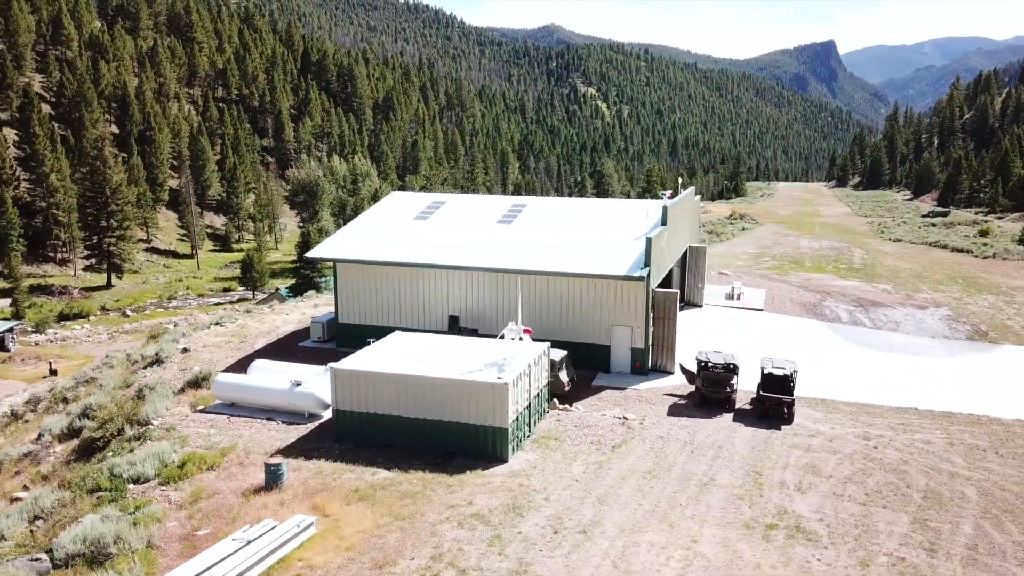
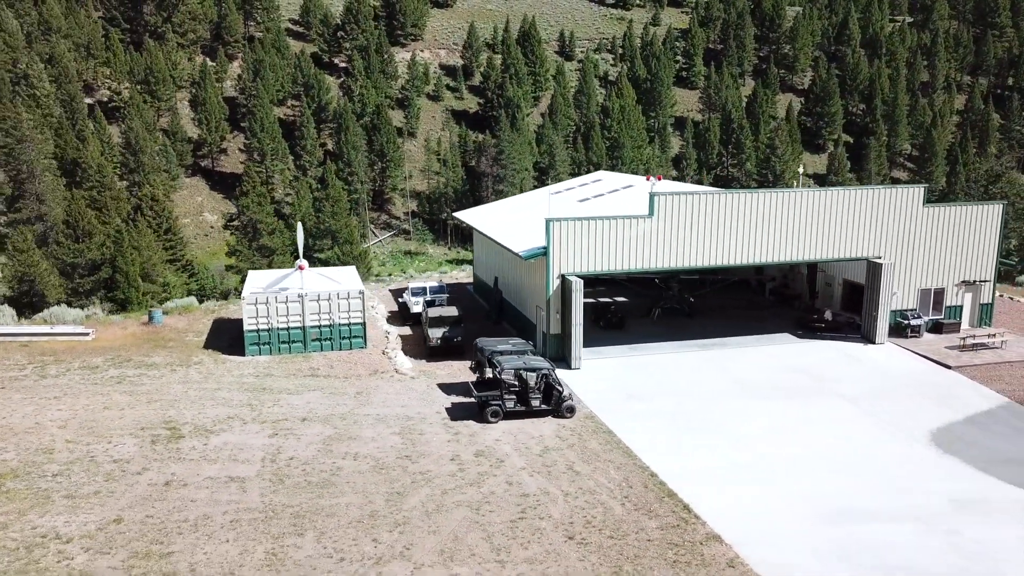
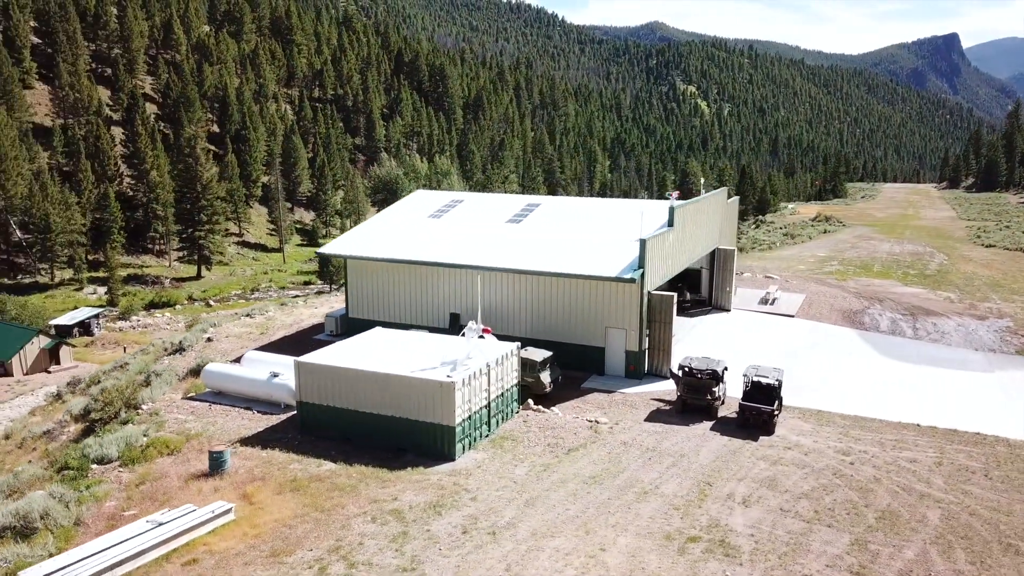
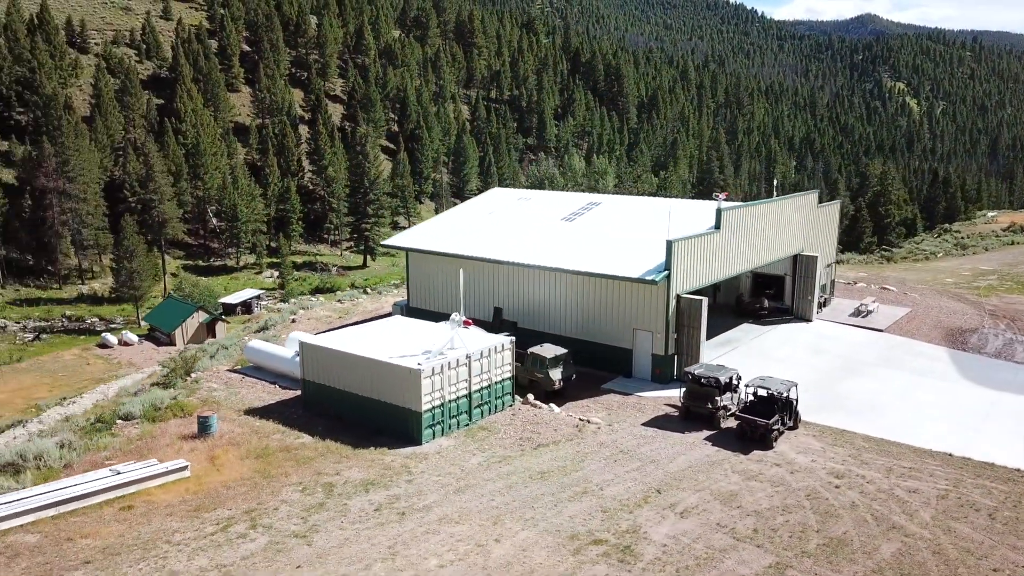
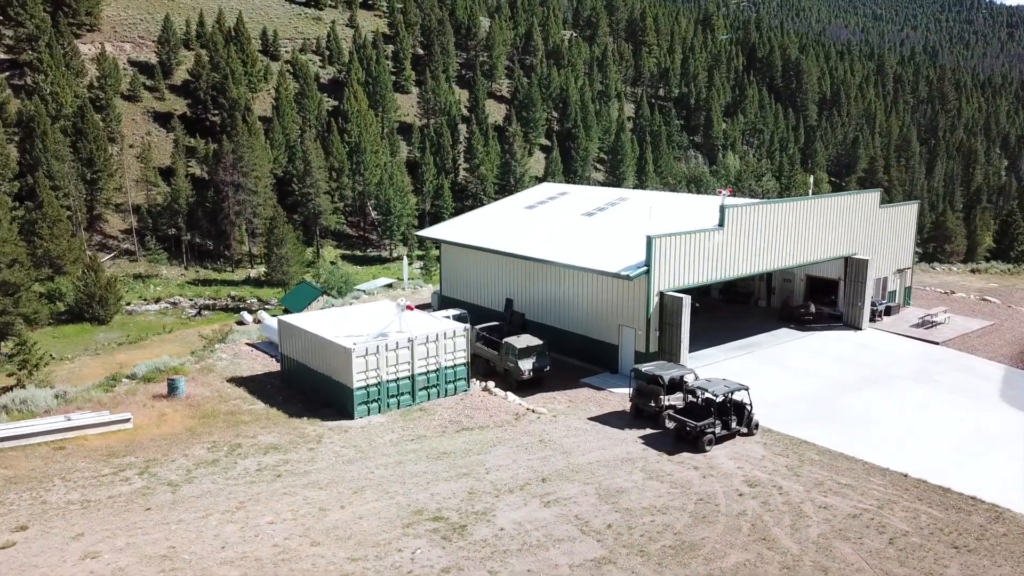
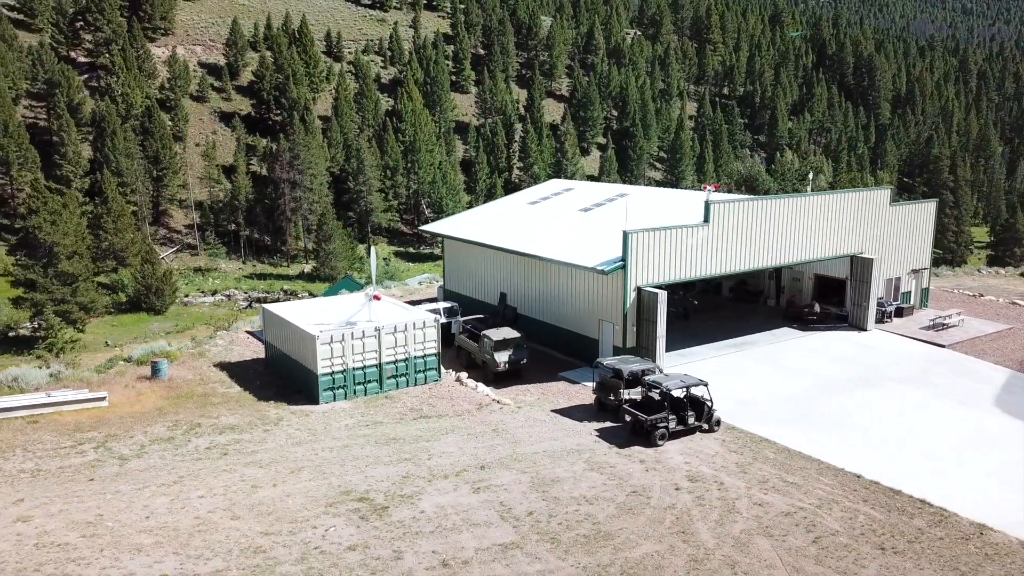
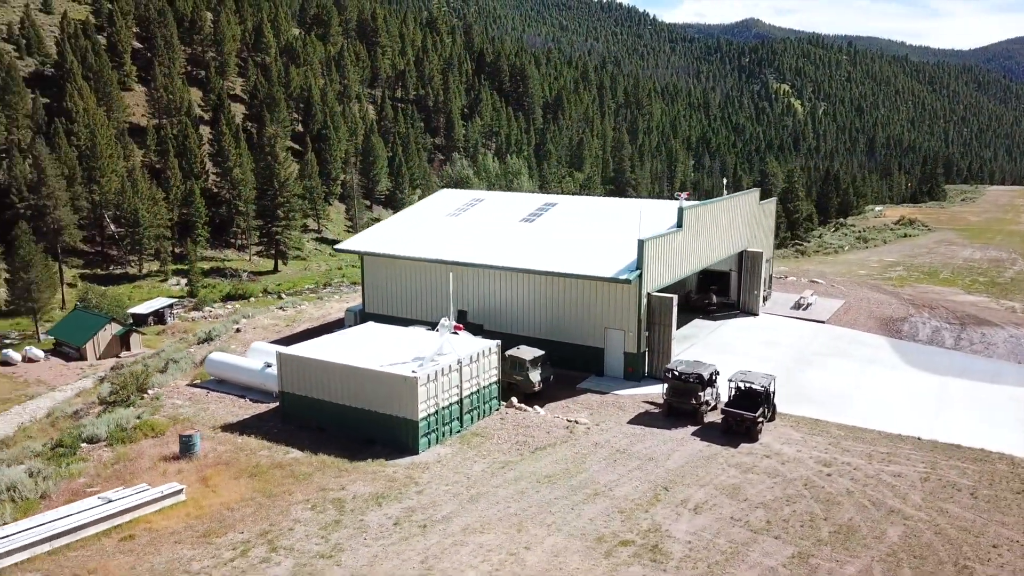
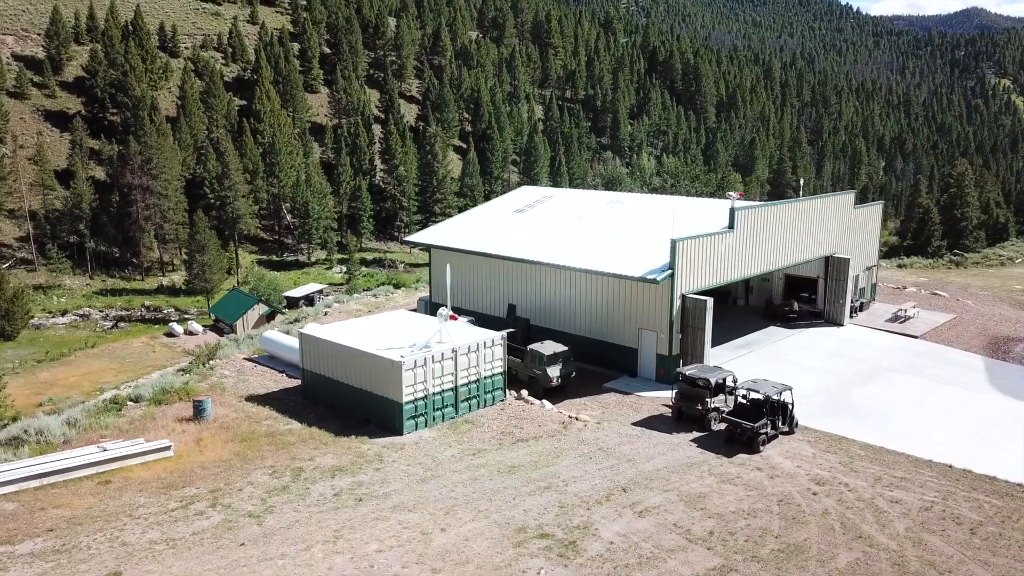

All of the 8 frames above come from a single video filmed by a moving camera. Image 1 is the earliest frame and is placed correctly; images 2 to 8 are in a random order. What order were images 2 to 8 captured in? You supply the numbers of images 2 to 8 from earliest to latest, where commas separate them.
3, 7, 4, 8, 5, 6, 2
